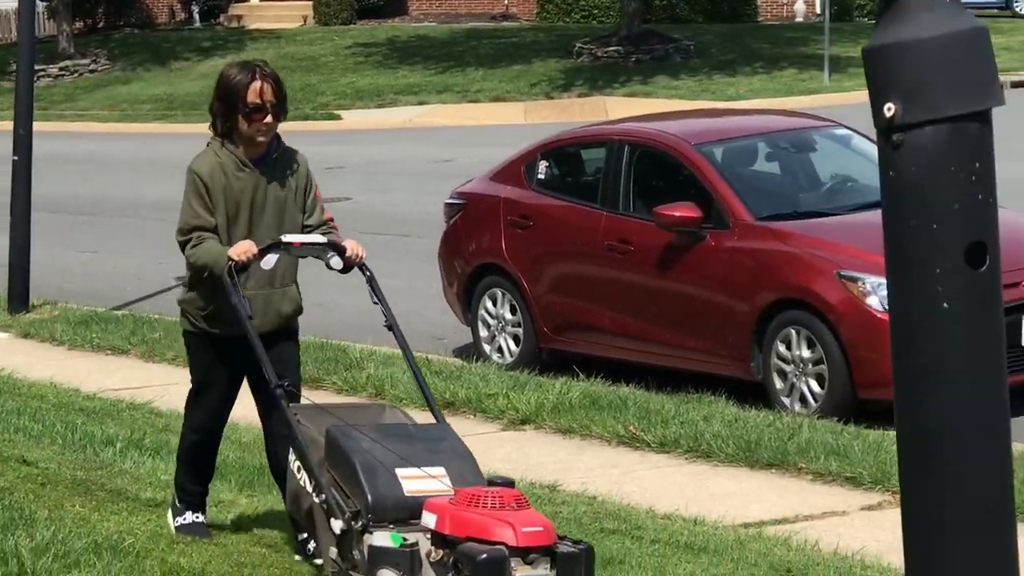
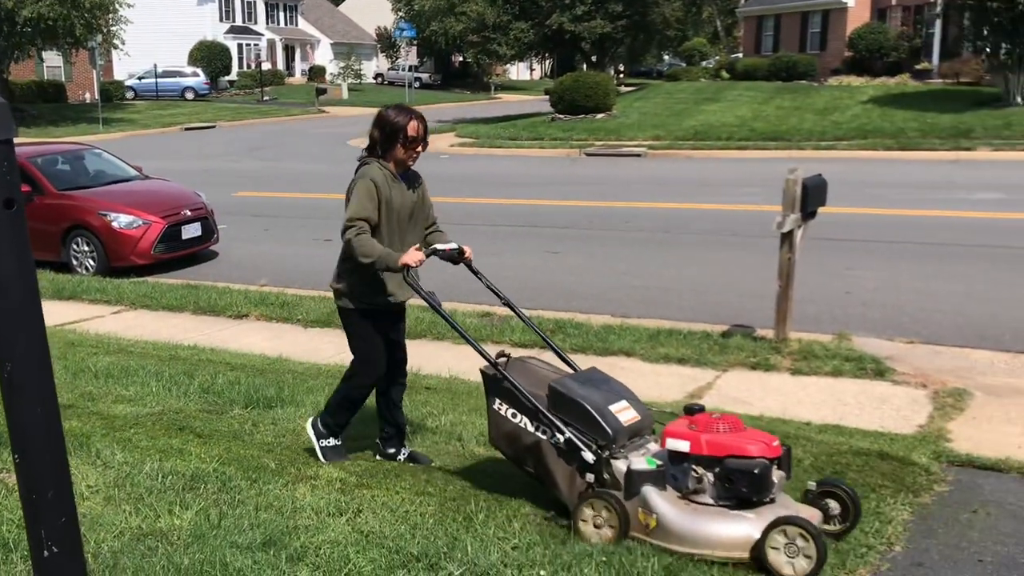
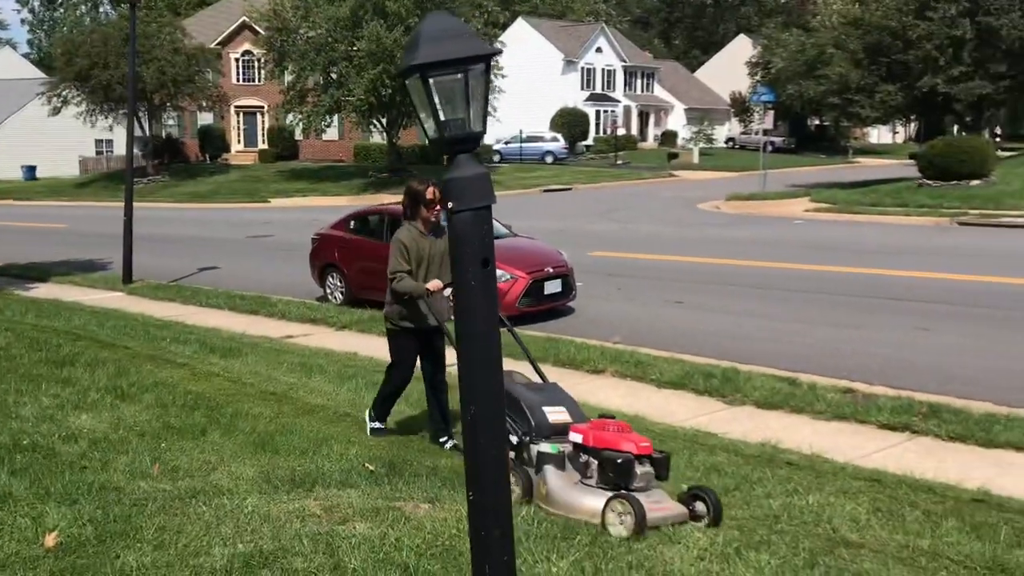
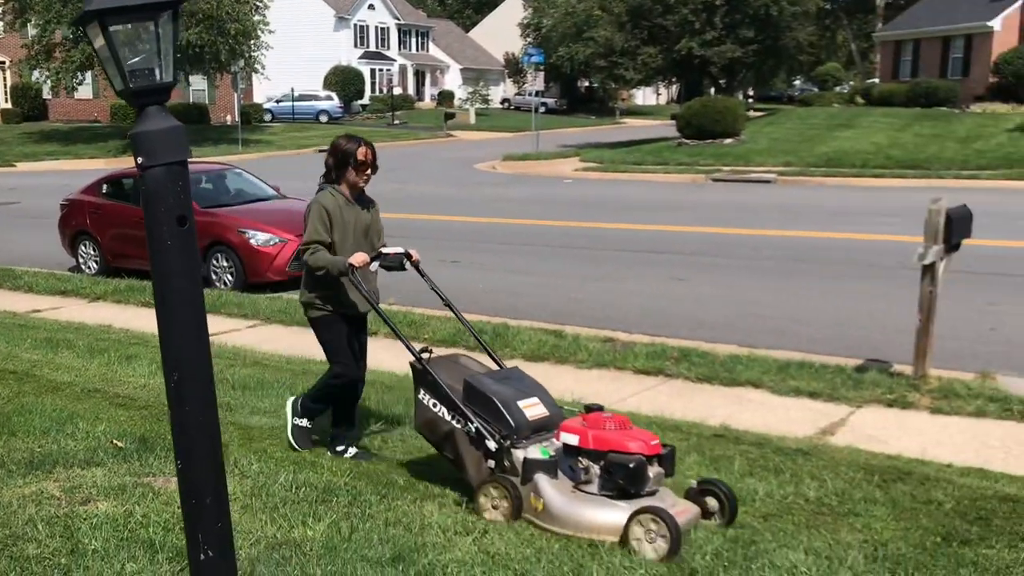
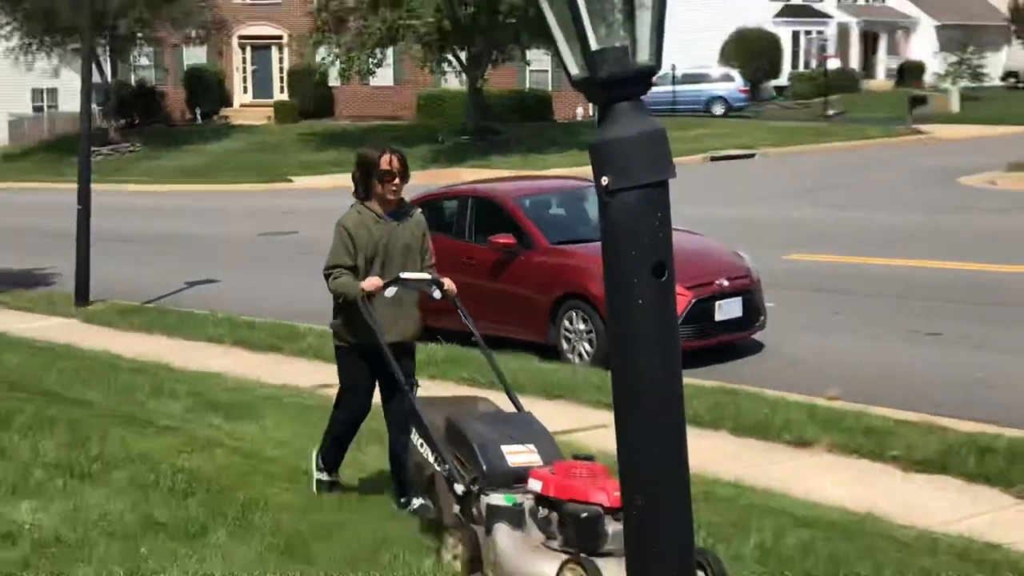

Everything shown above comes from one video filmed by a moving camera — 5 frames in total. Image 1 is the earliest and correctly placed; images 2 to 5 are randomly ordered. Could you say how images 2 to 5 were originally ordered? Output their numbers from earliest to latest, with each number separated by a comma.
5, 3, 4, 2
